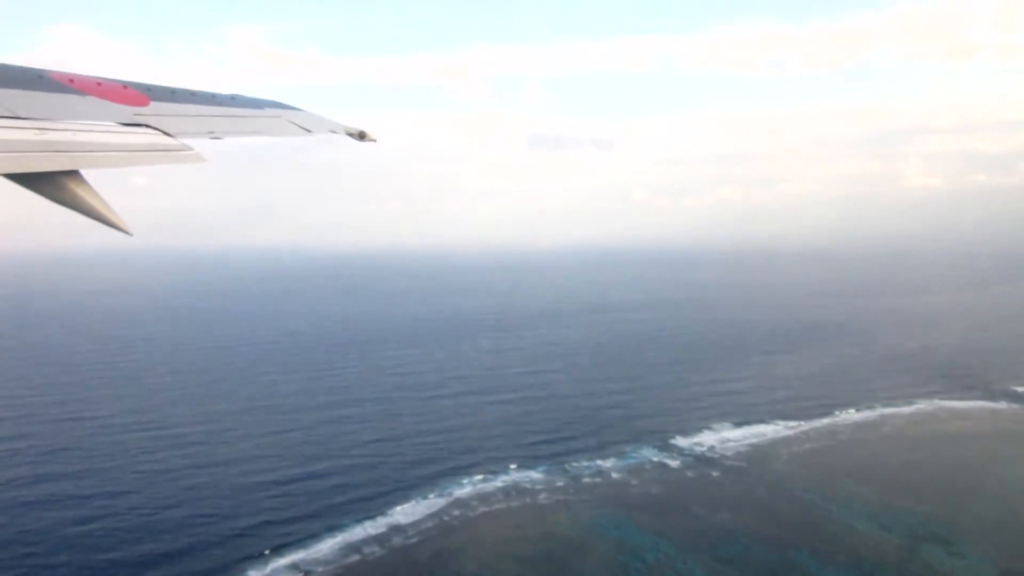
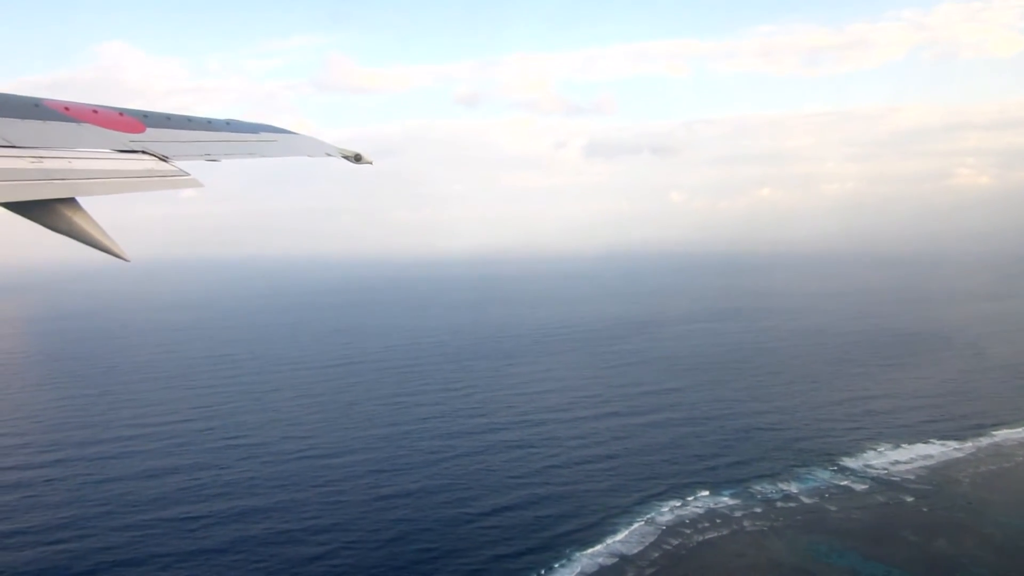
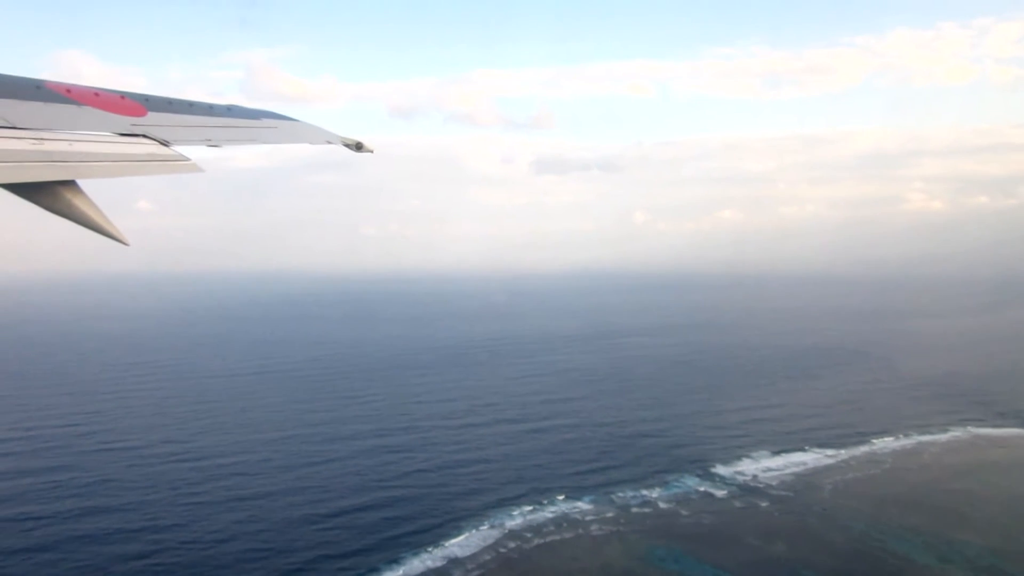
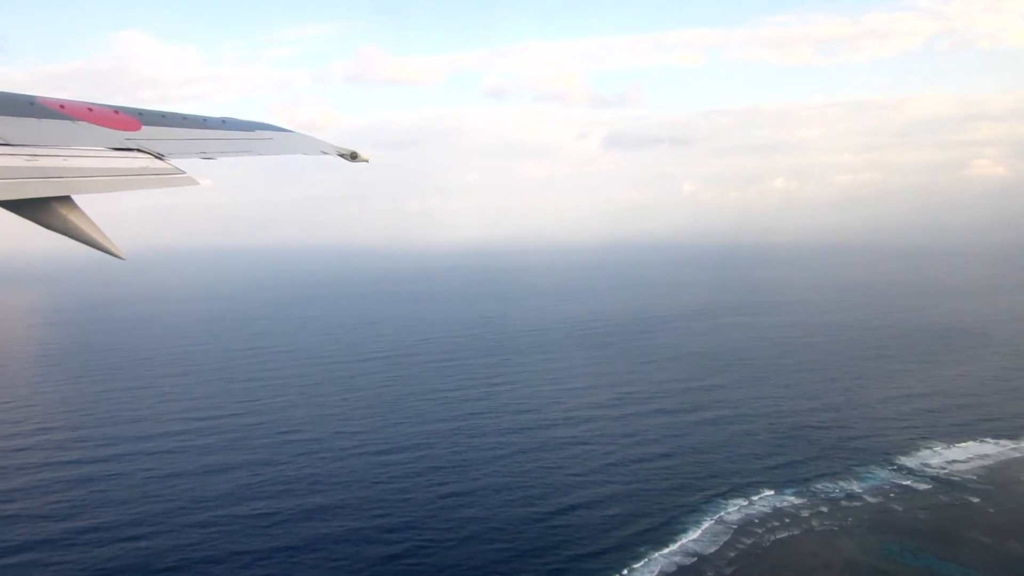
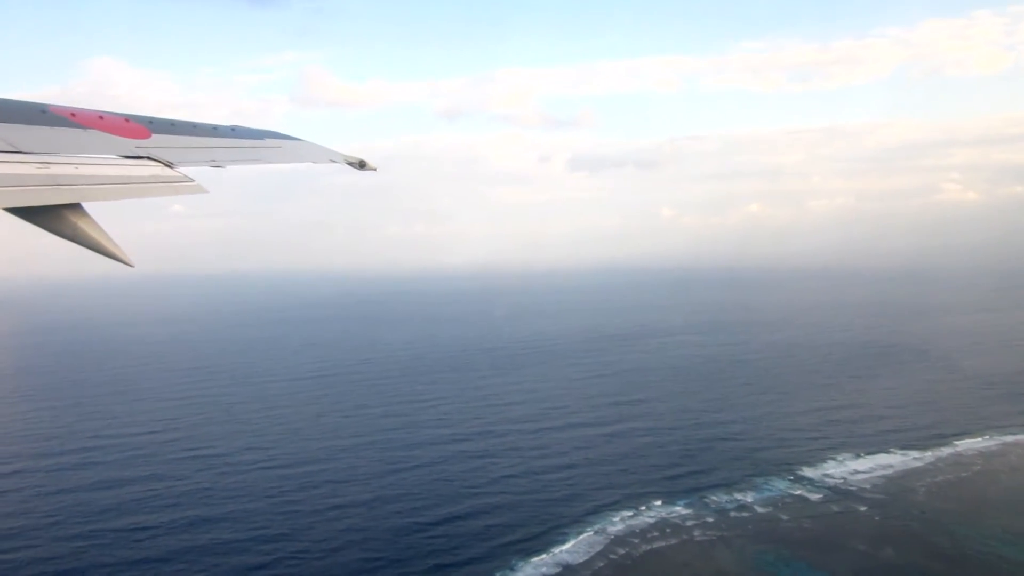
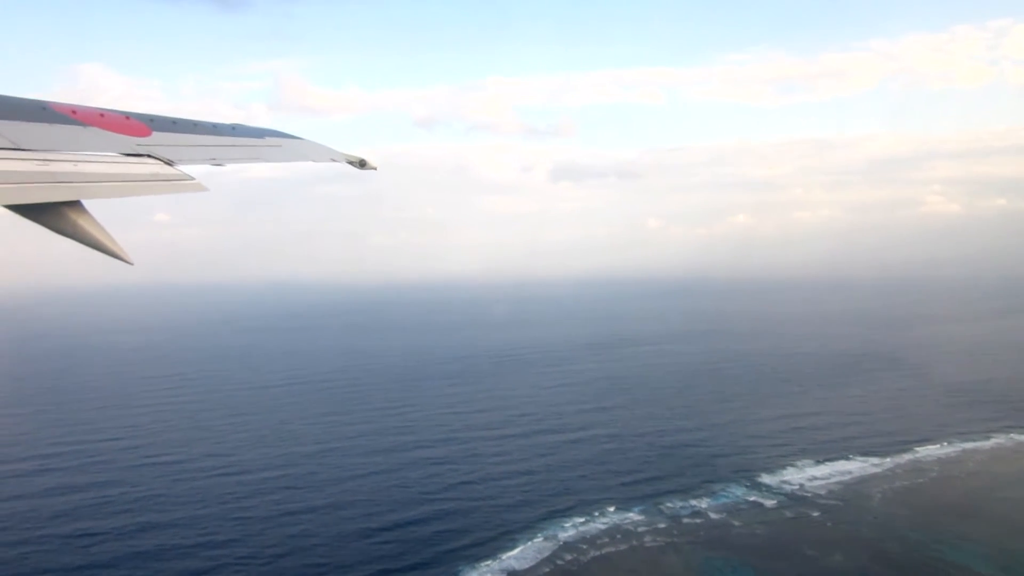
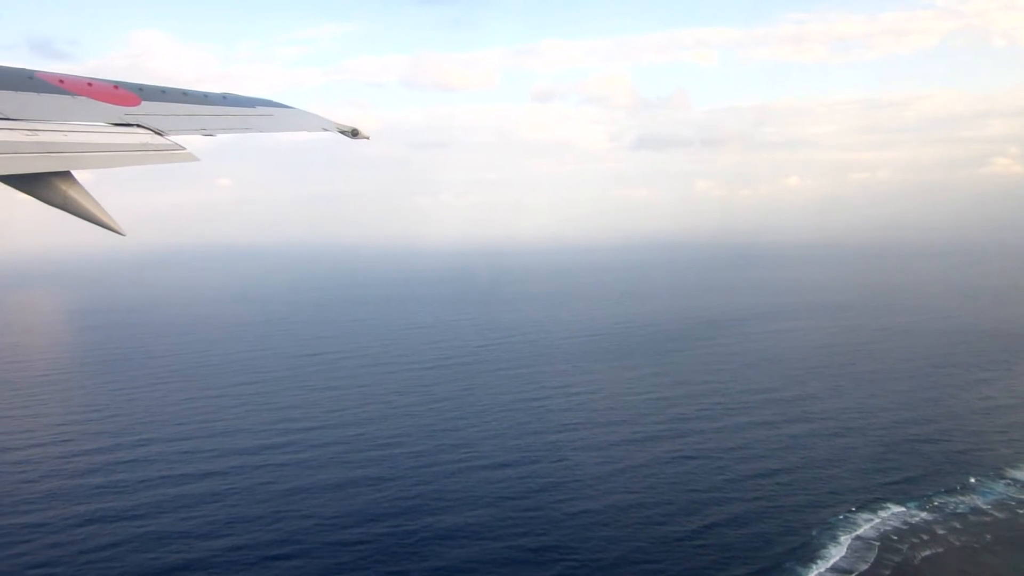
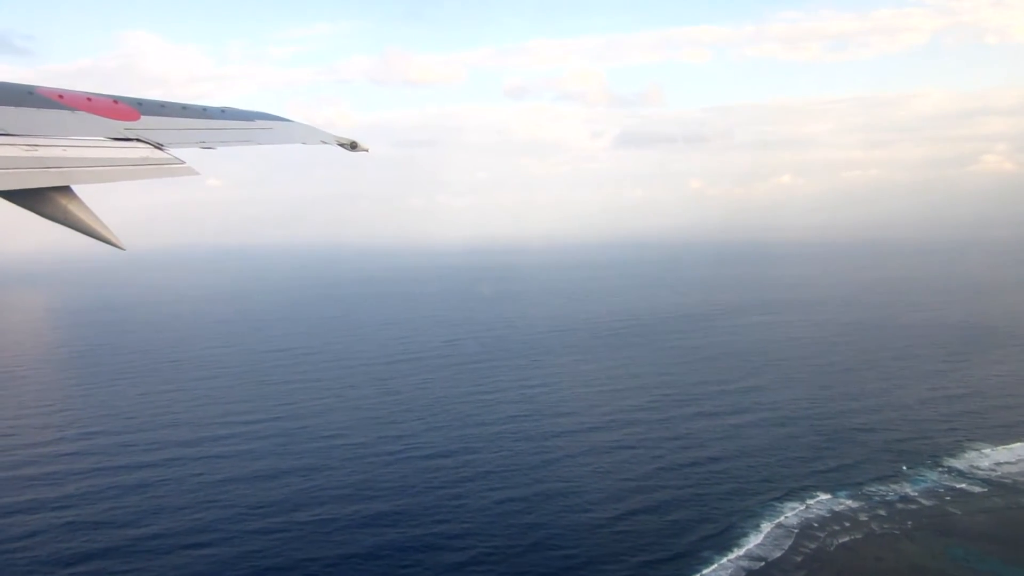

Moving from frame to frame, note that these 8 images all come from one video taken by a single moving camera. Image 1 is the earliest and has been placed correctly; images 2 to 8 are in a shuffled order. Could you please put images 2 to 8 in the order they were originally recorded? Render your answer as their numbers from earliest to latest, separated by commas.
3, 6, 5, 2, 4, 8, 7
